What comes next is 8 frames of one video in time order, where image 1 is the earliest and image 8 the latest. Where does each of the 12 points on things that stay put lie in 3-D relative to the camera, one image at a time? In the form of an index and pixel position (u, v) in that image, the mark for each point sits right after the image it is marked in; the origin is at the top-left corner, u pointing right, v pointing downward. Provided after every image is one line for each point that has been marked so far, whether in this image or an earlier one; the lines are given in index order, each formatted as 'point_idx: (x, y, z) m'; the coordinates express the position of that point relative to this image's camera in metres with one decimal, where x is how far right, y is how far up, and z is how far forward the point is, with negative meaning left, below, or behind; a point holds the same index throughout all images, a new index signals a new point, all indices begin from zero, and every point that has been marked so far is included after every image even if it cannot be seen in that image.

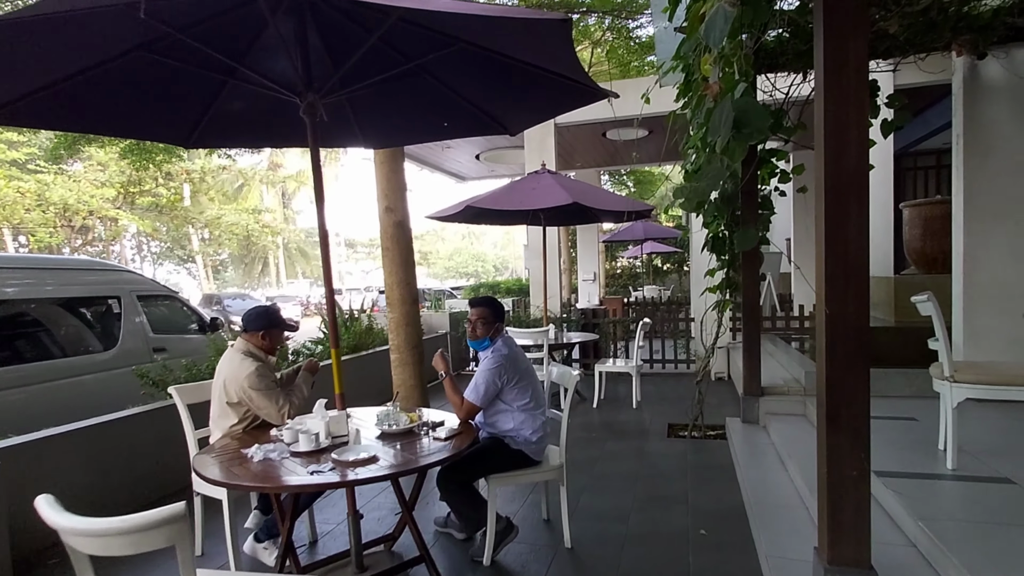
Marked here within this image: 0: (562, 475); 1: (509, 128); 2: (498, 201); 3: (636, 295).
0: (+0.3, -1.0, +2.8) m
1: (0.0, +1.0, +3.2) m
2: (-0.2, +0.9, +5.2) m
3: (+3.3, -0.2, +13.5) m
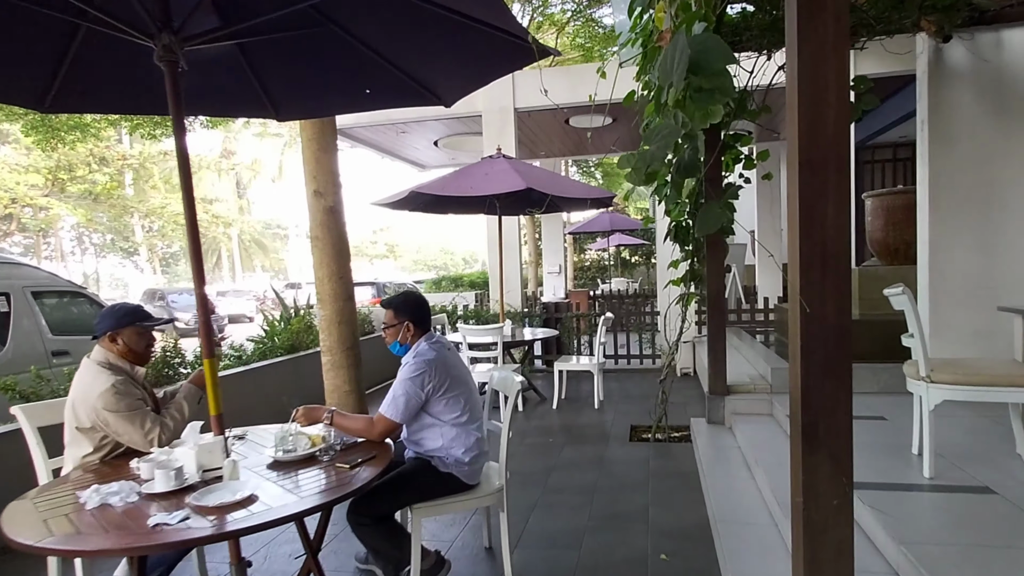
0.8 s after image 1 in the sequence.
0: (-0.1, -1.0, +2.4) m
1: (-0.4, +1.0, +2.7) m
2: (-0.7, +1.0, +4.8) m
3: (+2.4, 0.0, +13.2) m
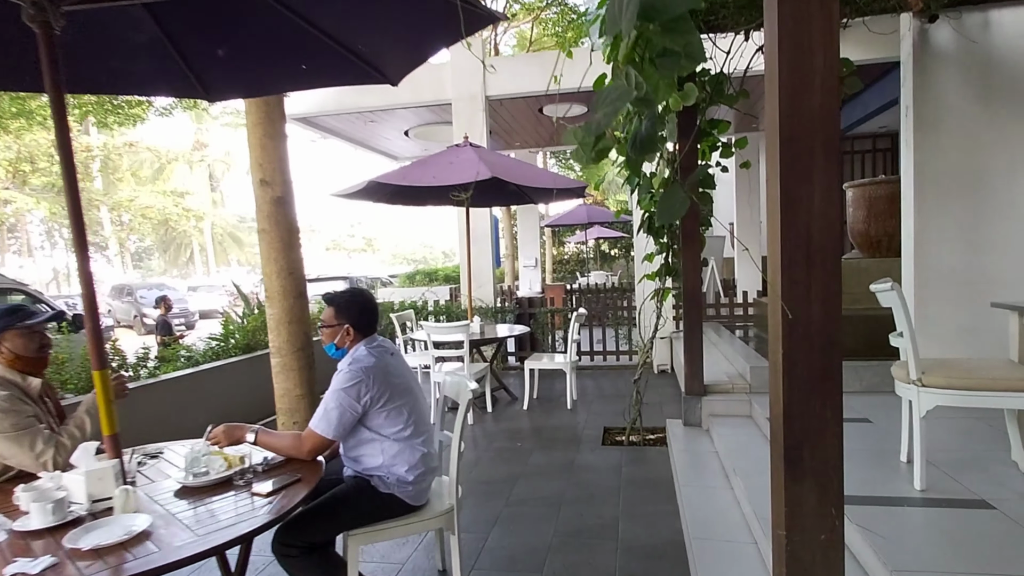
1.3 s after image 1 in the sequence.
0: (-0.3, -1.0, +2.2) m
1: (-0.6, +1.1, +2.4) m
2: (-1.0, +1.0, +4.5) m
3: (+1.8, +0.2, +13.0) m
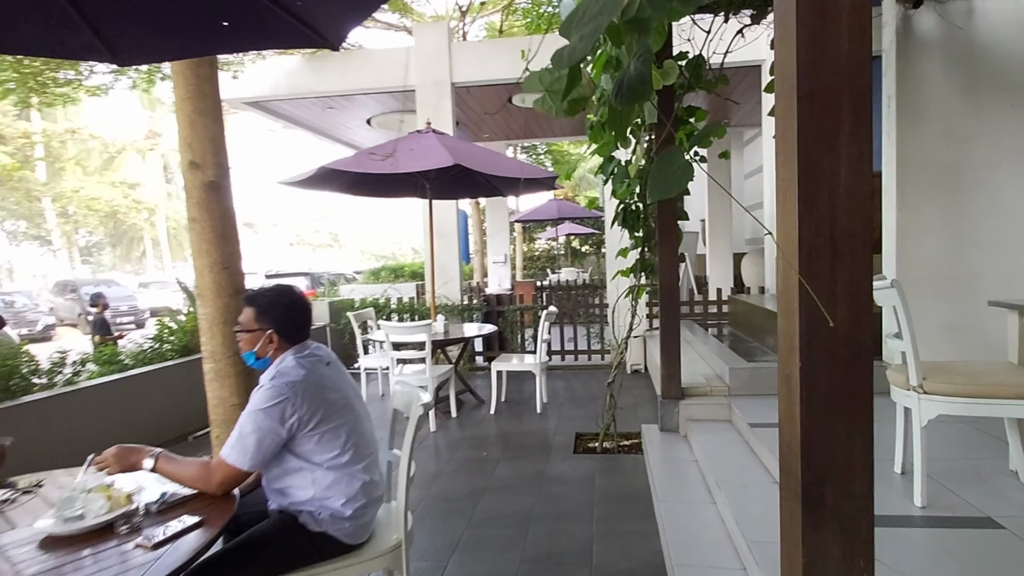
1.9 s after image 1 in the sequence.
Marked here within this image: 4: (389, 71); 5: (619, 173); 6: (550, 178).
0: (-0.4, -1.0, +1.8) m
1: (-0.8, +1.1, +2.1) m
2: (-1.3, +1.0, +4.1) m
3: (+1.0, +0.2, +12.8) m
4: (-1.7, +2.9, +6.8) m
5: (+0.7, +0.7, +3.2) m
6: (+0.3, +1.0, +4.7) m
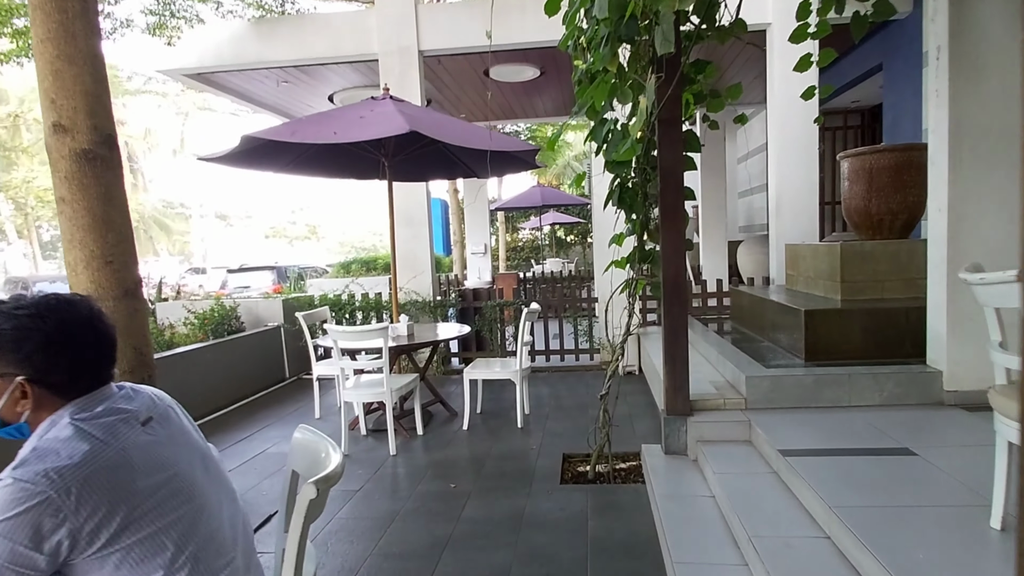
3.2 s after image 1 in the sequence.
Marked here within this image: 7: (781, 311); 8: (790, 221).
0: (-0.5, -1.0, +1.2) m
1: (-0.9, +1.1, +1.3) m
2: (-1.4, +1.1, +3.4) m
3: (+0.6, +0.4, +12.1) m
4: (-2.0, +3.0, +6.0) m
5: (+0.5, +0.8, +2.6) m
6: (+0.1, +1.1, +4.0) m
7: (+2.2, -0.2, +4.2) m
8: (+3.1, +0.7, +5.5) m
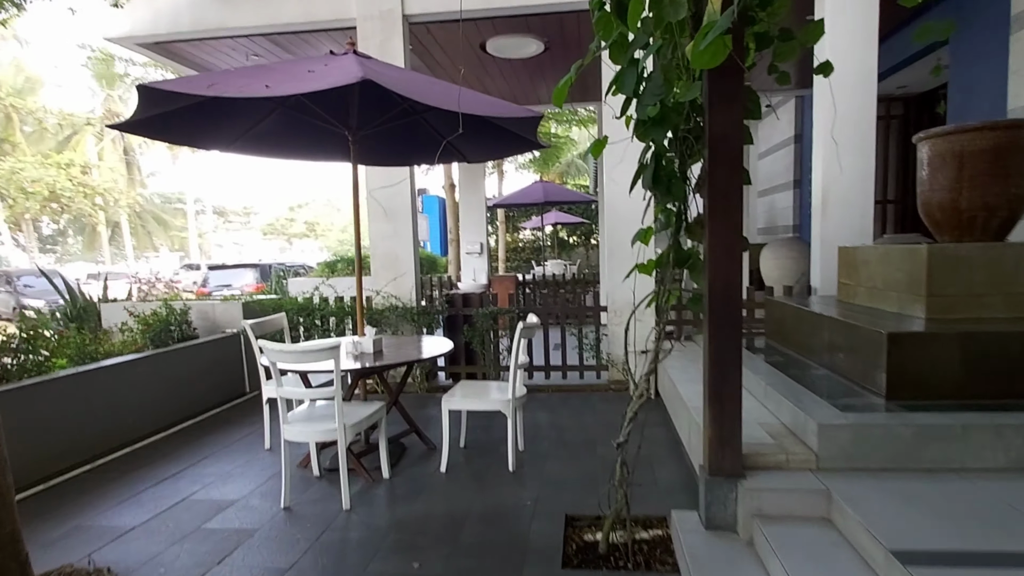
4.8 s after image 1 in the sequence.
0: (-0.6, -1.0, +0.3) m
1: (-1.0, +1.0, +0.5) m
2: (-1.5, +1.0, +2.6) m
3: (+0.6, +0.4, +11.3) m
4: (-2.0, +3.0, +5.2) m
5: (+0.5, +0.7, +1.7) m
6: (+0.1, +1.0, +3.2) m
7: (+2.2, -0.3, +3.3) m
8: (+3.0, +0.6, +4.6) m
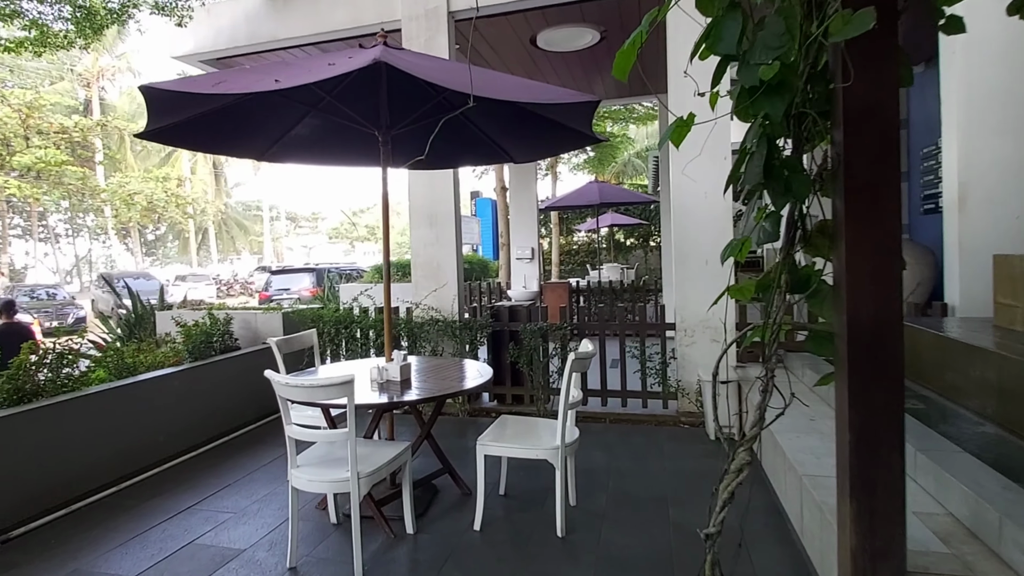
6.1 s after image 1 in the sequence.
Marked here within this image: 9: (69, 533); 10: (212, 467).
0: (-0.7, -1.1, -0.3) m
1: (-1.0, +0.9, 0.0) m
2: (-1.3, +0.9, +2.1) m
3: (+1.9, +0.2, +10.5) m
4: (-1.4, +2.9, +4.7) m
5: (+0.6, +0.6, +1.0) m
6: (+0.4, +0.9, +2.5) m
7: (+2.4, -0.4, +2.4) m
8: (+3.5, +0.5, +3.6) m
9: (-2.4, -1.3, +2.8) m
10: (-2.2, -1.3, +3.6) m
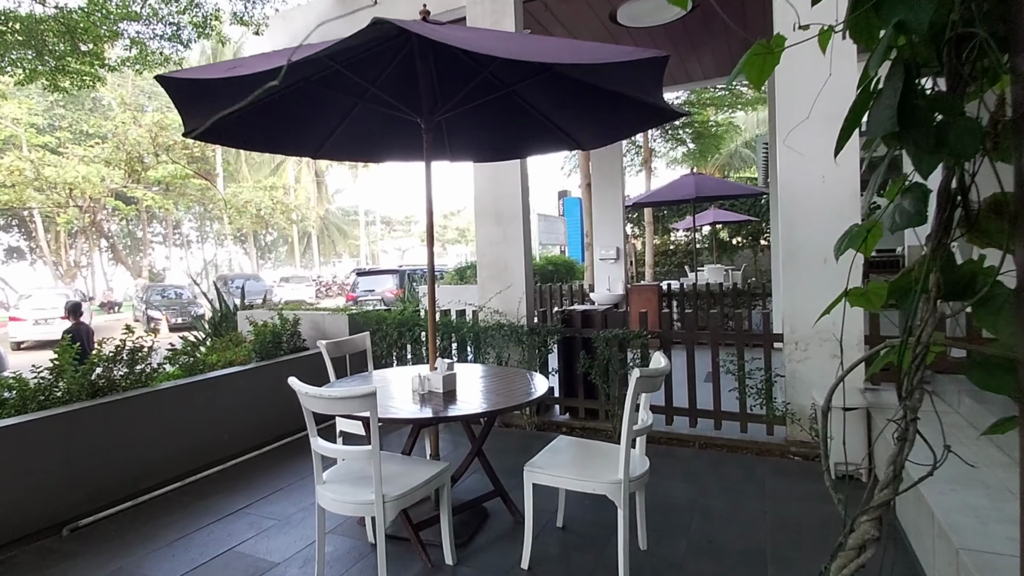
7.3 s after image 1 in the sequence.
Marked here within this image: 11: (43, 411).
0: (-1.0, -1.1, -0.5) m
1: (-1.3, +0.9, -0.2) m
2: (-1.1, +0.9, +1.9) m
3: (+3.7, +0.1, +9.5) m
4: (-0.7, +2.9, +4.5) m
5: (+0.5, +0.6, +0.5) m
6: (+0.6, +0.9, +2.0) m
7: (+2.6, -0.4, +1.5) m
8: (+3.8, +0.4, +2.4) m
9: (-2.1, -1.3, +2.8) m
10: (-1.7, -1.3, +3.6) m
11: (-3.0, -0.8, +2.9) m
